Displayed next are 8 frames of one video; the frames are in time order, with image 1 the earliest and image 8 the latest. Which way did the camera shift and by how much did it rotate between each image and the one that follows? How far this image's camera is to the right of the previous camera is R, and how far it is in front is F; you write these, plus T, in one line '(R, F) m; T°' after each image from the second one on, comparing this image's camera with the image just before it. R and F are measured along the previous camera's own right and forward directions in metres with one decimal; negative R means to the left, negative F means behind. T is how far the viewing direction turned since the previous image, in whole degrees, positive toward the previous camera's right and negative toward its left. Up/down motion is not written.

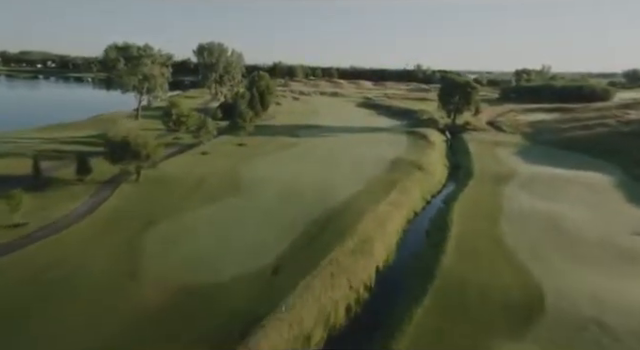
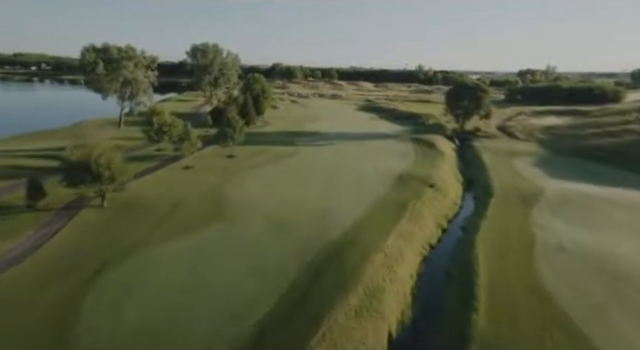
(+0.3, +5.2) m; 0°
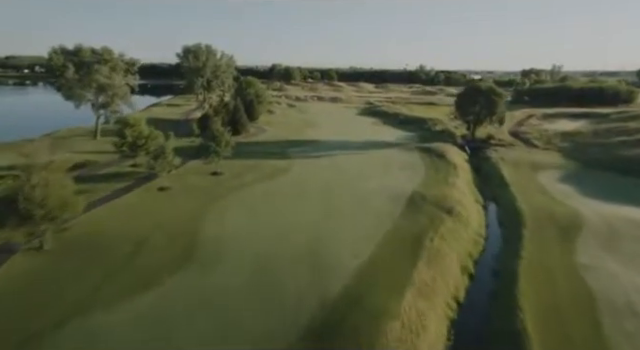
(+0.3, +5.8) m; 0°
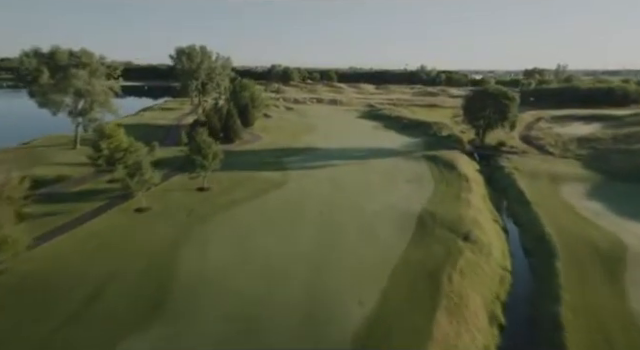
(+0.2, +4.2) m; 0°
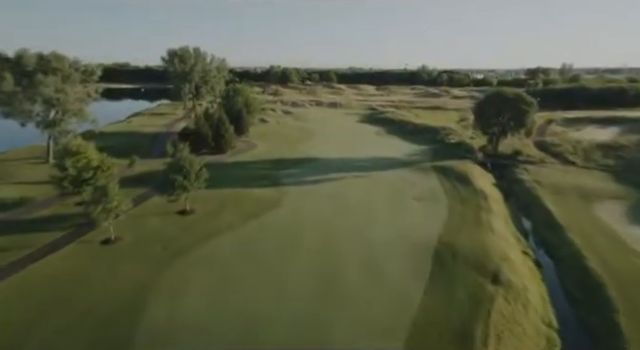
(+0.1, +4.8) m; 0°
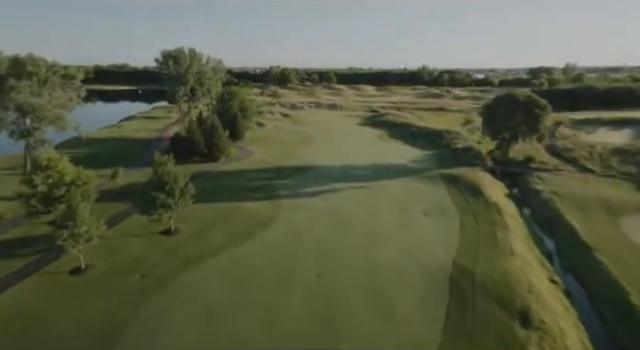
(+0.1, +3.3) m; 0°
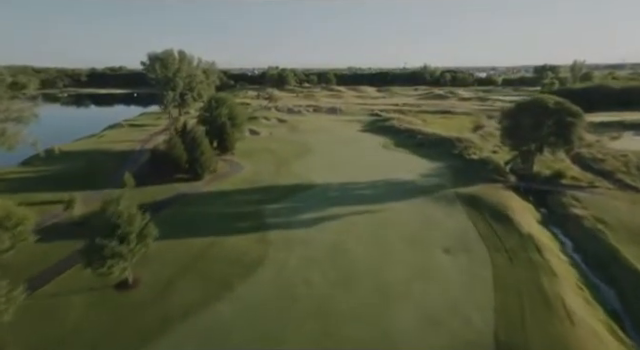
(+0.3, +6.5) m; 0°
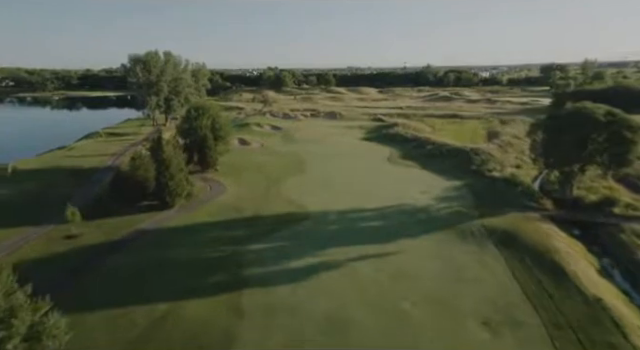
(+0.5, +8.0) m; 0°
